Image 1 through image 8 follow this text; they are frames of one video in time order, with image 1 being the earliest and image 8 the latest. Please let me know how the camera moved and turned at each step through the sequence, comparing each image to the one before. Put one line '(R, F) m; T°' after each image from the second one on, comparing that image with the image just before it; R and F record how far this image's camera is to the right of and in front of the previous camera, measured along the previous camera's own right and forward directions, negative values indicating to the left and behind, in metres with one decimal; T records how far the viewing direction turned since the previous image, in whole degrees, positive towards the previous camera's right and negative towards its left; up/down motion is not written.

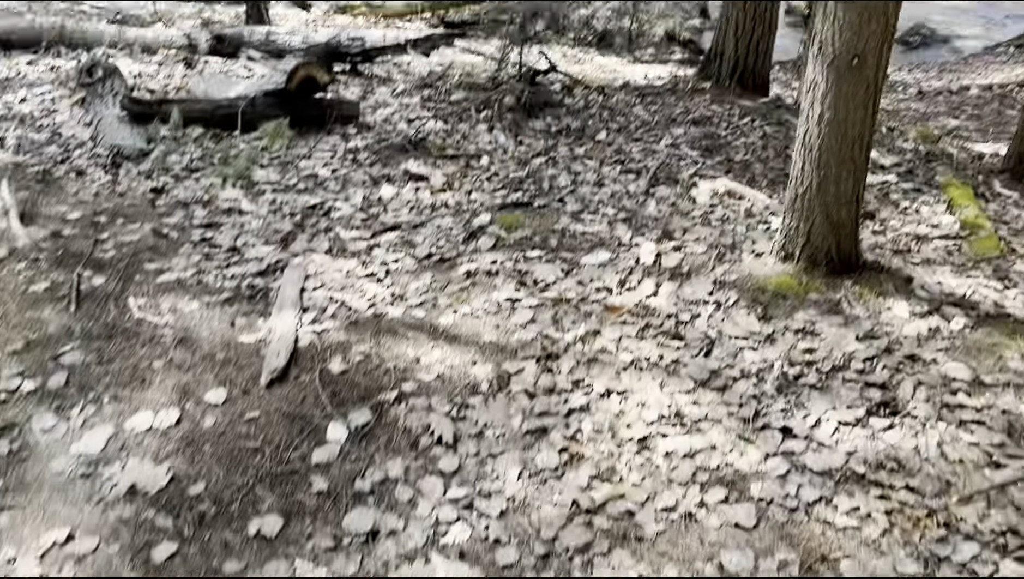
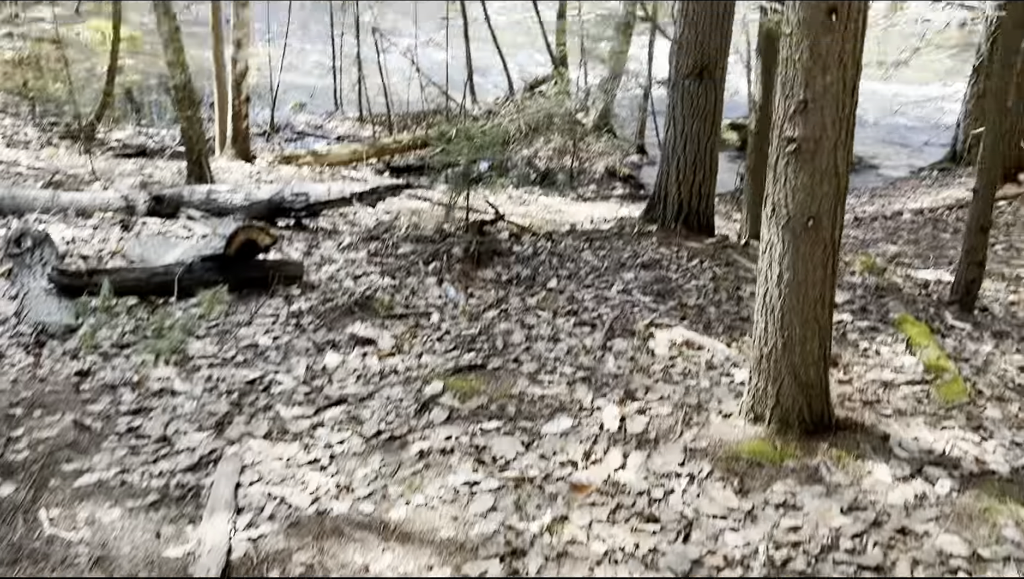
(0.0, +0.1) m; +3°
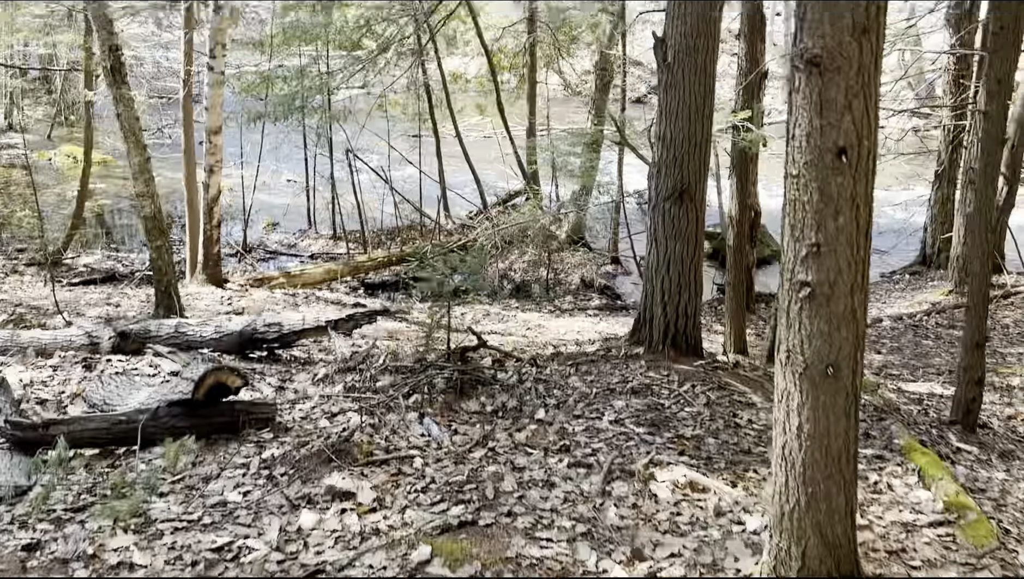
(0.0, +0.1) m; +2°
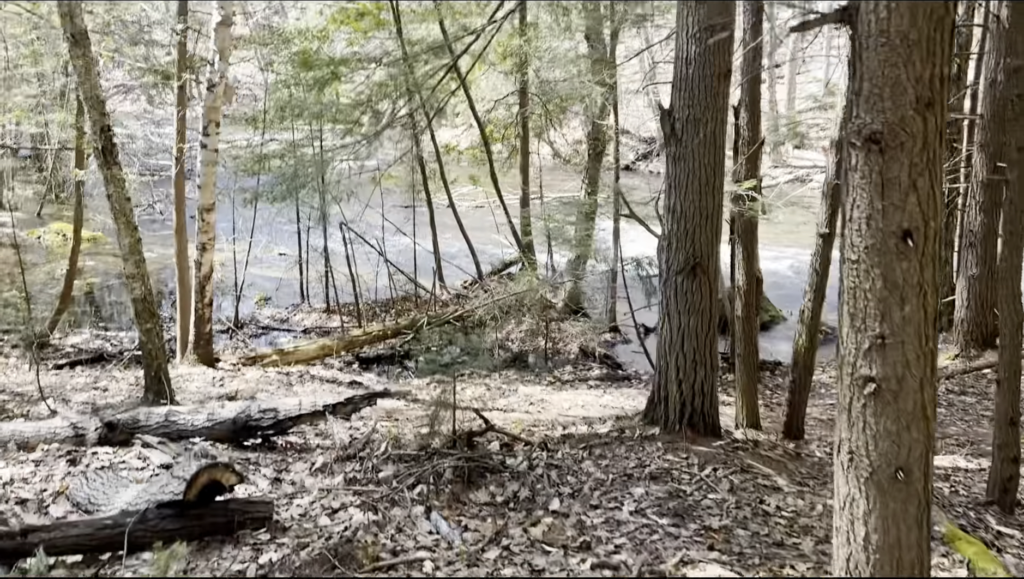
(-0.1, +0.2) m; +1°
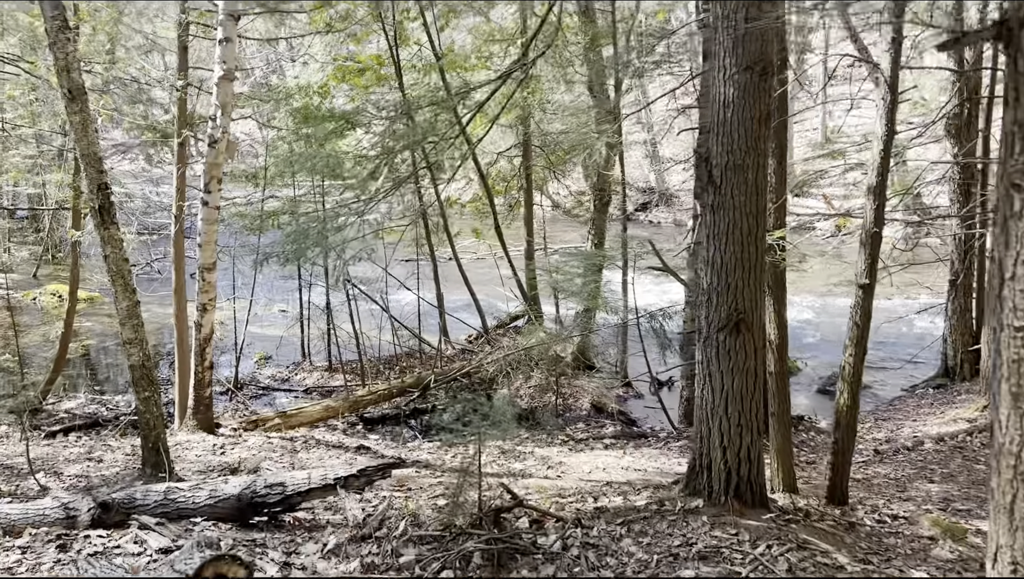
(-0.1, +0.3) m; 0°
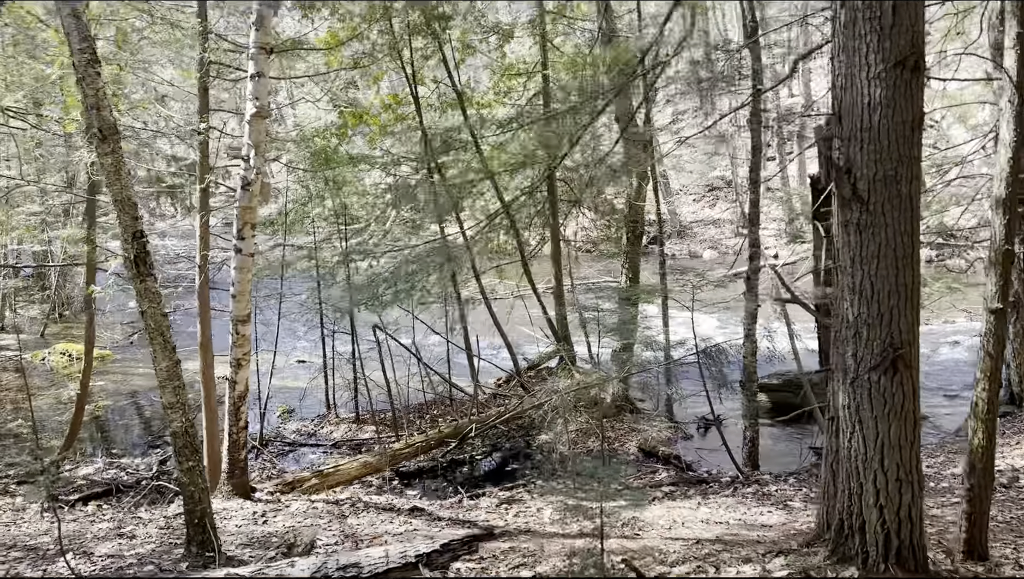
(-0.4, +0.4) m; 0°
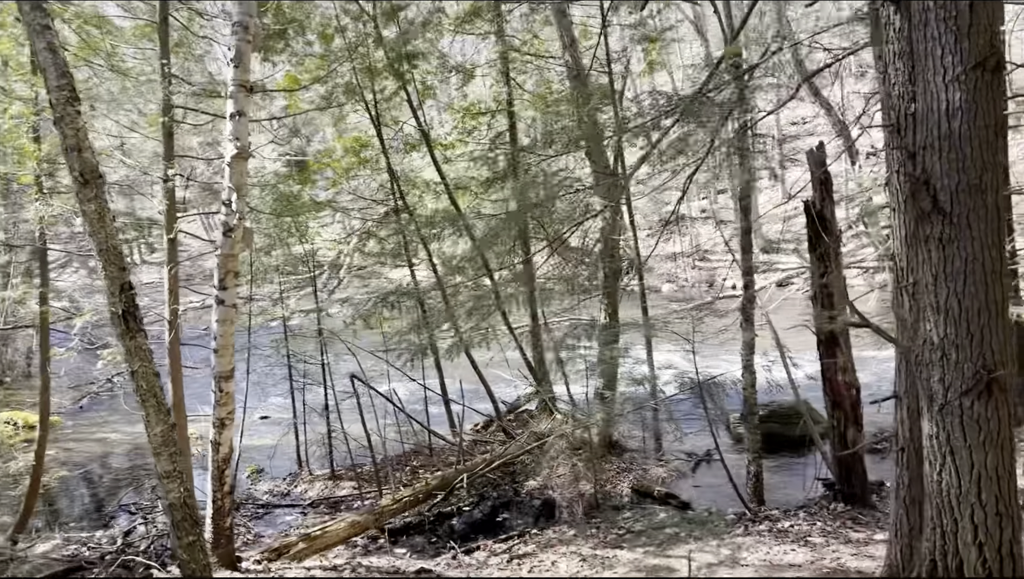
(-0.3, +0.3) m; +4°
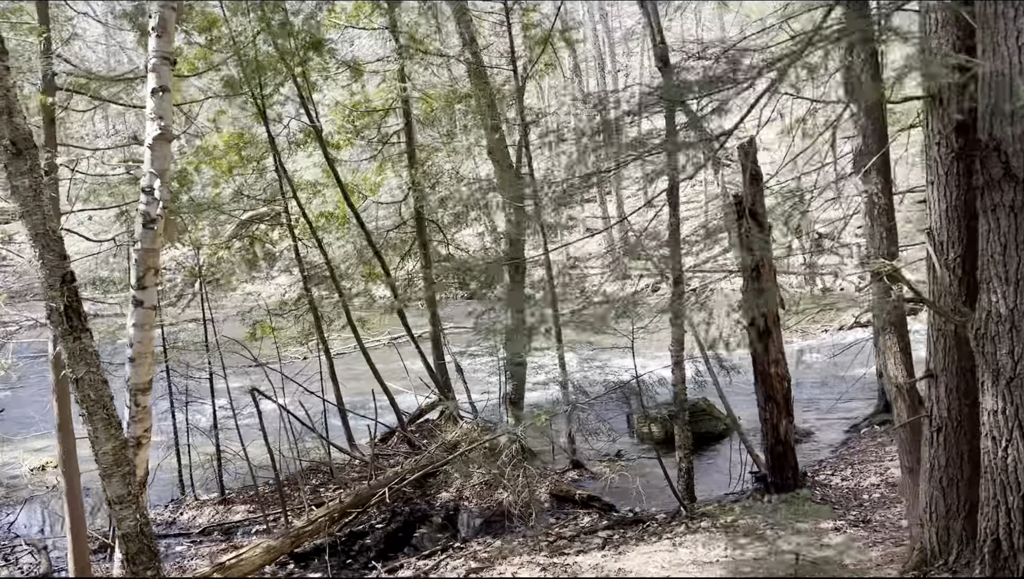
(-0.6, +0.4) m; +10°
